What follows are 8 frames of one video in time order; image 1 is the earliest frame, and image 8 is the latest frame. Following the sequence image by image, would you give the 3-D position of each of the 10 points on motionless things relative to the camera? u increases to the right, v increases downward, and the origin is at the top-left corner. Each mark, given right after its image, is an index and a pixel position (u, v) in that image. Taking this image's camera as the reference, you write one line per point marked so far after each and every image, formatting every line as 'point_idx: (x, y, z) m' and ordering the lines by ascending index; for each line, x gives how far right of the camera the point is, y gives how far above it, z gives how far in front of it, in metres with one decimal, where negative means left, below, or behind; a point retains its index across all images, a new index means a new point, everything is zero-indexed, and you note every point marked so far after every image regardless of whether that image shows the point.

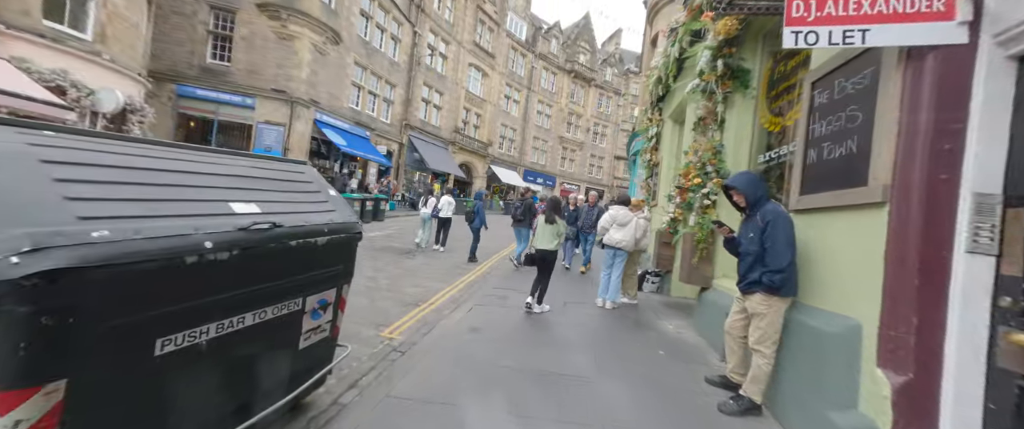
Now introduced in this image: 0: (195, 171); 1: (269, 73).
0: (-1.7, +0.2, +1.9) m
1: (-11.7, +6.8, +17.3) m
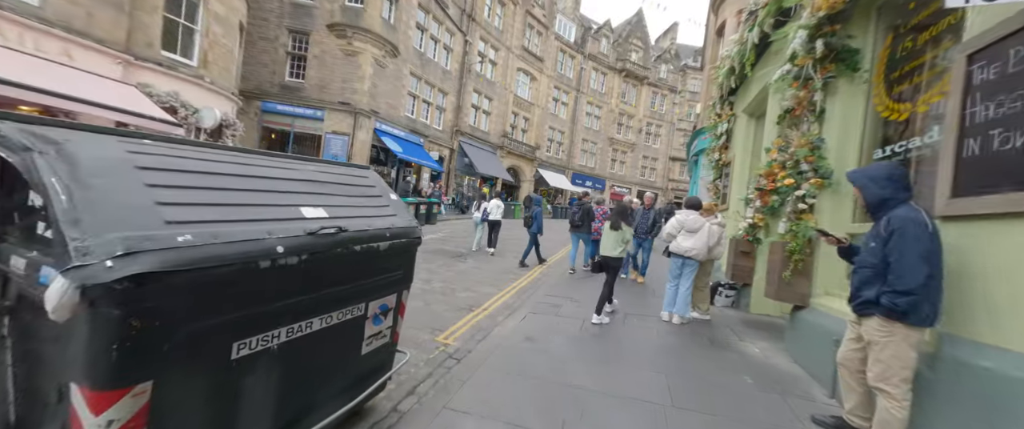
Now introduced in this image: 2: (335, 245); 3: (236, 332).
0: (-1.4, +0.2, +2.0) m
1: (-9.2, +6.6, +18.5) m
2: (-0.9, -0.2, +1.9) m
3: (-1.2, -0.5, +1.5) m
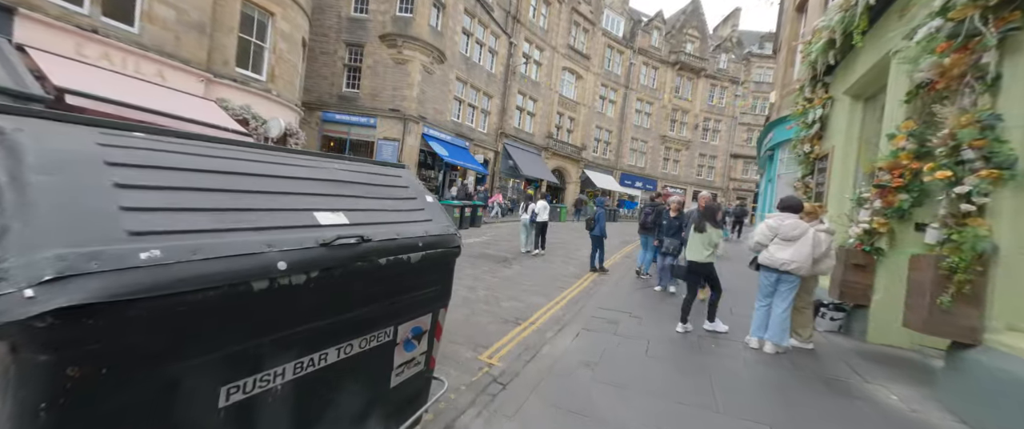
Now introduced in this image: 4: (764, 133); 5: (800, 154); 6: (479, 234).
0: (-1.1, +0.2, +1.7) m
1: (-6.7, +6.5, +19.1) m
2: (-0.7, -0.2, +1.5) m
3: (-1.0, -0.5, +1.2) m
4: (+8.5, +2.8, +11.4) m
5: (+5.1, +1.1, +6.2) m
6: (-1.2, -0.7, +12.9) m
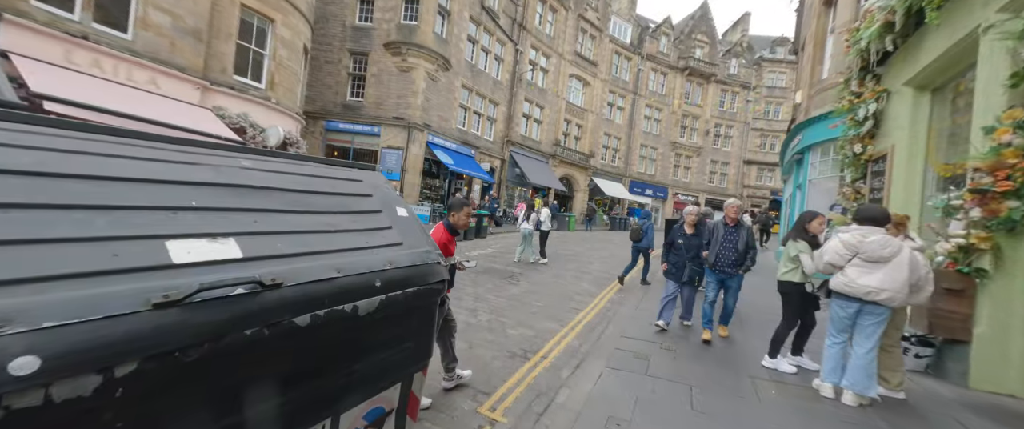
0: (-1.1, +0.1, +1.0) m
1: (-6.4, +5.9, +18.7) m
2: (-0.7, -0.3, +0.9) m
3: (-0.9, -0.6, +0.5) m
4: (+8.7, +2.5, +10.6) m
5: (+5.2, +0.9, +5.5) m
6: (-1.0, -1.1, +12.3) m
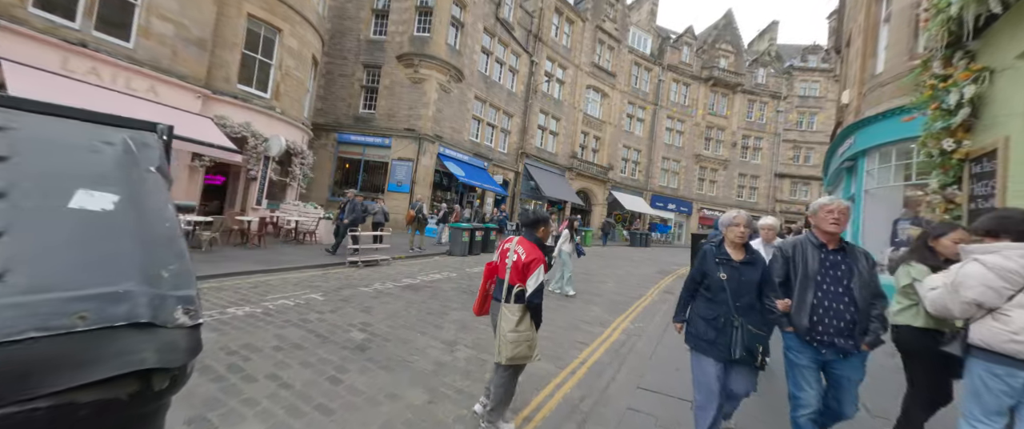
0: (-1.4, +0.1, +0.2) m
1: (-5.7, +5.2, +18.4) m
2: (-1.0, -0.2, -0.1) m
3: (-1.3, -0.5, -0.4) m
4: (+8.9, +2.1, +9.2) m
5: (+5.1, +0.7, +4.3) m
6: (-0.7, -1.5, +11.3) m
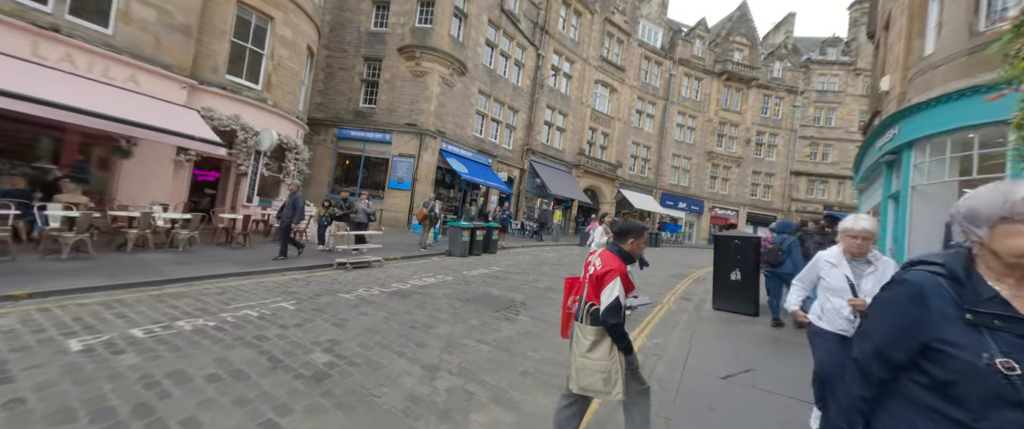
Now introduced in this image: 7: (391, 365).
0: (-1.6, +0.2, -0.6) m
1: (-5.5, +5.3, +17.7) m
2: (-1.2, -0.2, -0.8) m
3: (-1.5, -0.5, -1.2) m
4: (+8.9, +2.1, +8.3) m
5: (+5.0, +0.7, +3.4) m
6: (-0.6, -1.5, +10.5) m
7: (-1.2, -1.5, +3.6) m
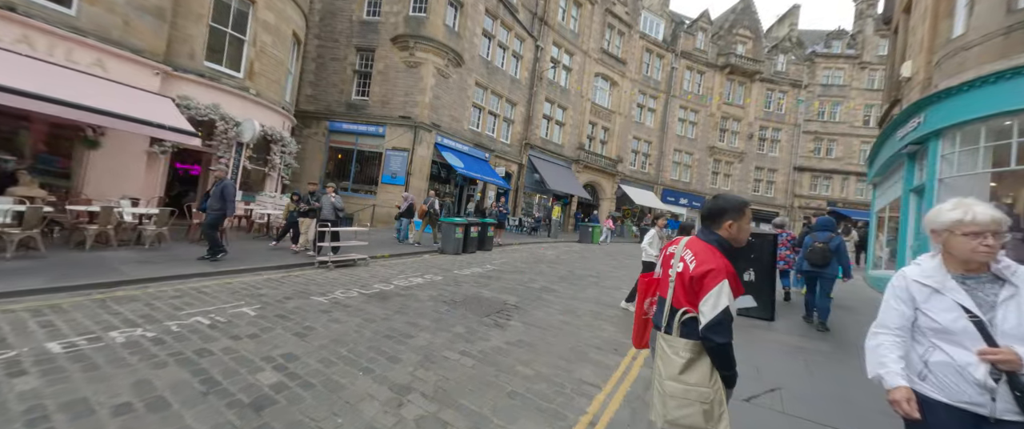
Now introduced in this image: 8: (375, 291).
0: (-1.7, +0.2, -1.2) m
1: (-5.6, +5.5, +17.0) m
2: (-1.3, -0.2, -1.4) m
3: (-1.6, -0.5, -1.7) m
4: (+8.8, +2.2, +7.7) m
5: (+4.9, +0.8, +2.8) m
6: (-0.8, -1.4, +10.0) m
7: (-1.4, -1.5, +3.0) m
8: (-2.3, -1.3, +6.0) m
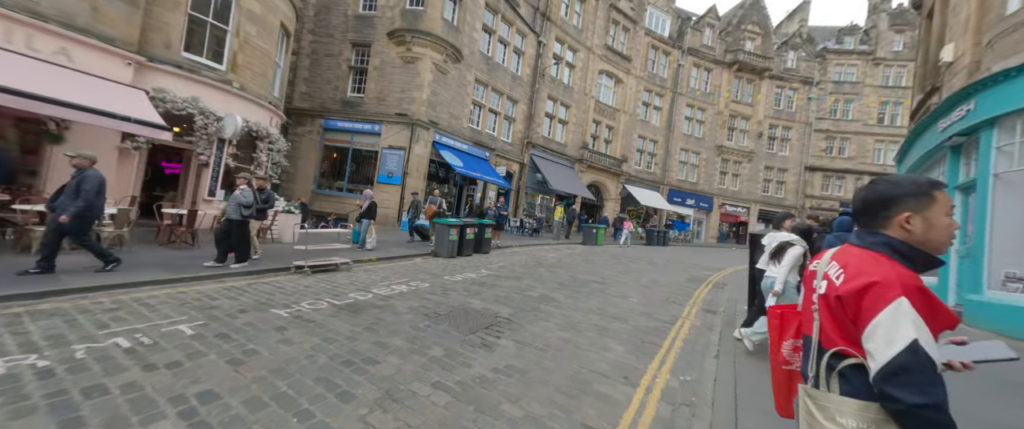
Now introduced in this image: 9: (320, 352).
0: (-1.9, +0.2, -1.9) m
1: (-5.6, +5.5, +16.4) m
2: (-1.5, -0.2, -2.1) m
3: (-1.8, -0.5, -2.5) m
4: (+8.7, +2.2, +6.8) m
5: (+4.8, +0.8, +2.0) m
6: (-0.8, -1.4, +9.2) m
7: (-1.5, -1.4, +2.3) m
8: (-2.4, -1.3, +5.2) m
9: (-1.9, -1.4, +3.5) m
